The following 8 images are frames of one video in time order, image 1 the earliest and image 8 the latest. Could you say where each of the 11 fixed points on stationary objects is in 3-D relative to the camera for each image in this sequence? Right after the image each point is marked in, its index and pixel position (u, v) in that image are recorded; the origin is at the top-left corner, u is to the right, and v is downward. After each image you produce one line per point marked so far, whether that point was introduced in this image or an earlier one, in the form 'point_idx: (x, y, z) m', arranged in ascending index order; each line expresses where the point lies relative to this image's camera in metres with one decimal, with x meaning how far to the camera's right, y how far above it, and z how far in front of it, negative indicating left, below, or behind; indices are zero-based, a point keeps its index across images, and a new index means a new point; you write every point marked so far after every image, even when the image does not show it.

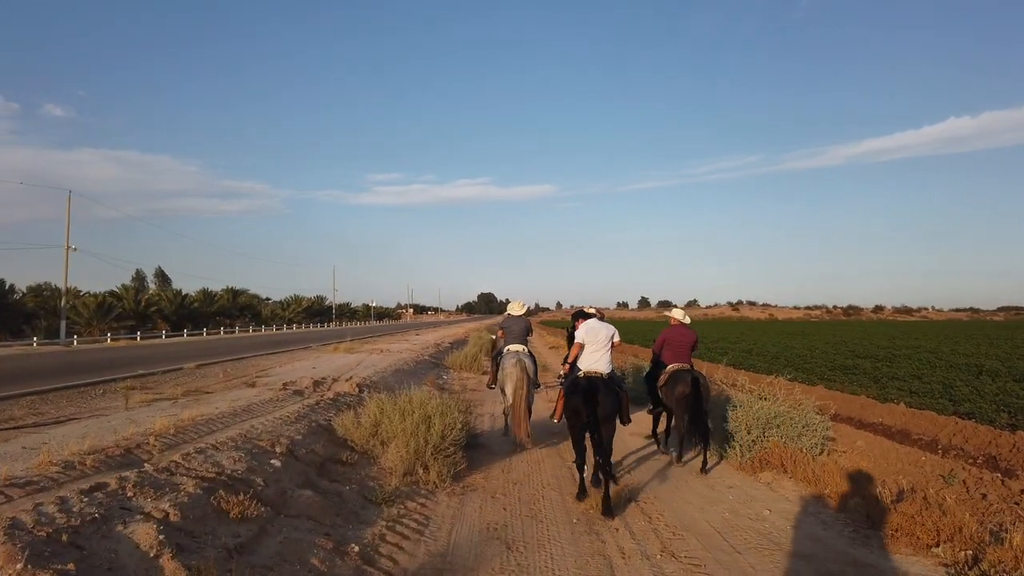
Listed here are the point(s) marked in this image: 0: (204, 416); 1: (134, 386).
0: (-4.3, -1.8, +9.7) m
1: (-7.0, -1.8, +12.8) m
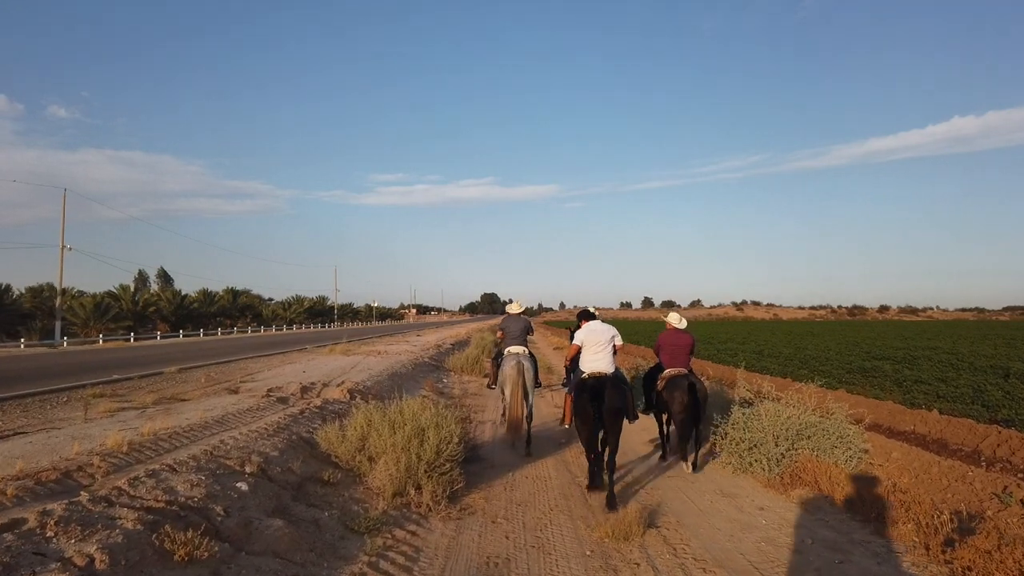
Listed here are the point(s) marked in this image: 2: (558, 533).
0: (-4.3, -1.8, +8.7) m
1: (-6.9, -1.8, +11.7) m
2: (+0.5, -2.7, +7.6) m
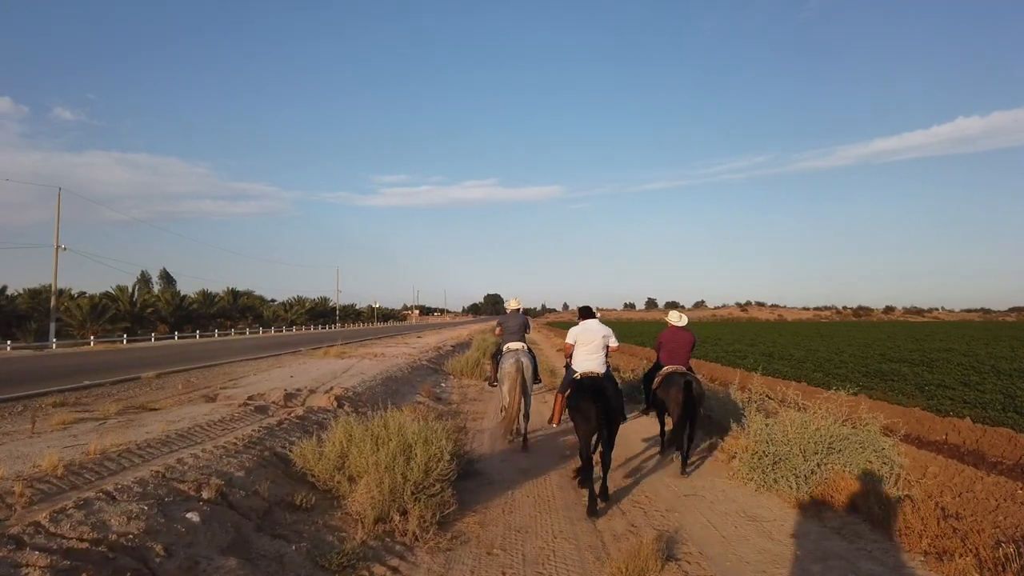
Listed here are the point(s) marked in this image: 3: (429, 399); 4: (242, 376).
0: (-4.3, -1.7, +7.7) m
1: (-6.9, -1.8, +10.8) m
2: (+0.5, -2.6, +6.6) m
3: (-2.0, -2.6, +16.6) m
4: (-6.1, -2.0, +15.5) m
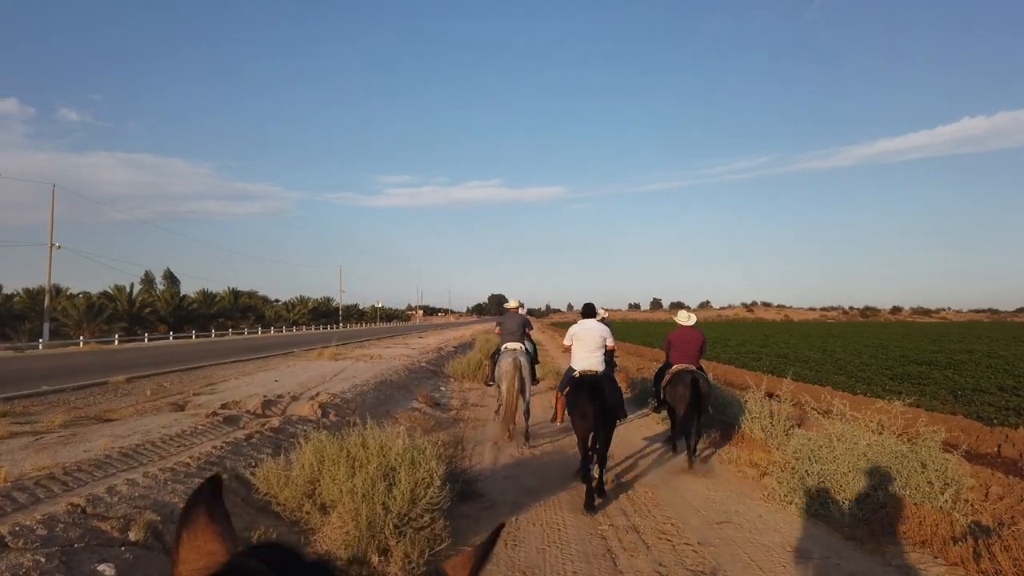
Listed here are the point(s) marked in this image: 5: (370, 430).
0: (-4.3, -1.7, +6.4) m
1: (-6.9, -1.7, +9.5) m
2: (+0.5, -2.6, +5.2) m
3: (-1.9, -2.6, +15.3) m
4: (-6.0, -1.9, +14.3) m
5: (-1.5, -1.5, +7.5) m
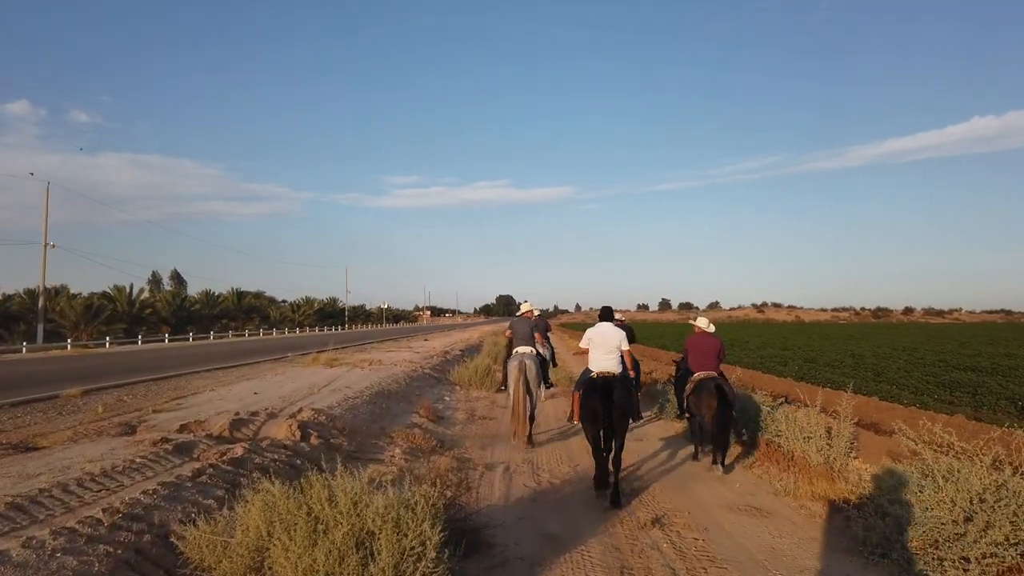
0: (-4.1, -1.6, +4.6) m
1: (-6.7, -1.7, +7.8) m
2: (+0.6, -2.5, +3.4) m
3: (-1.7, -2.5, +13.5) m
4: (-5.7, -1.9, +12.5) m
5: (-1.4, -1.5, +5.7) m
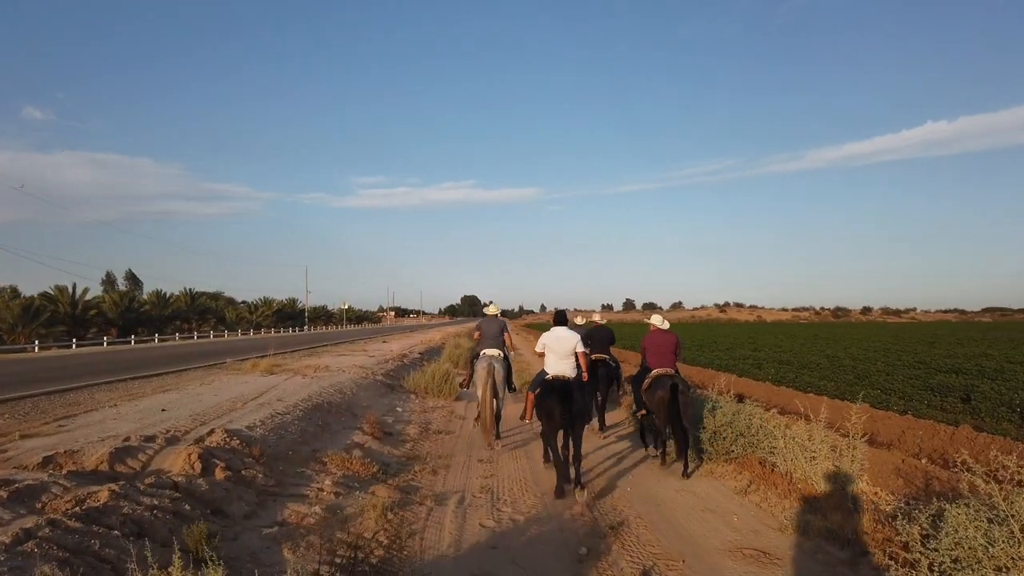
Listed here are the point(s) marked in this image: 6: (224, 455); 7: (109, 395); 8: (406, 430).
0: (-4.4, -1.6, +2.7) m
1: (-7.1, -1.6, +5.7) m
2: (+0.4, -2.5, +1.7) m
3: (-2.4, -2.5, +11.7) m
4: (-6.4, -1.8, +10.5) m
5: (-1.7, -1.5, +3.9) m
6: (-3.4, -1.9, +8.1) m
7: (-7.1, -1.9, +12.4) m
8: (-2.0, -2.7, +13.2) m
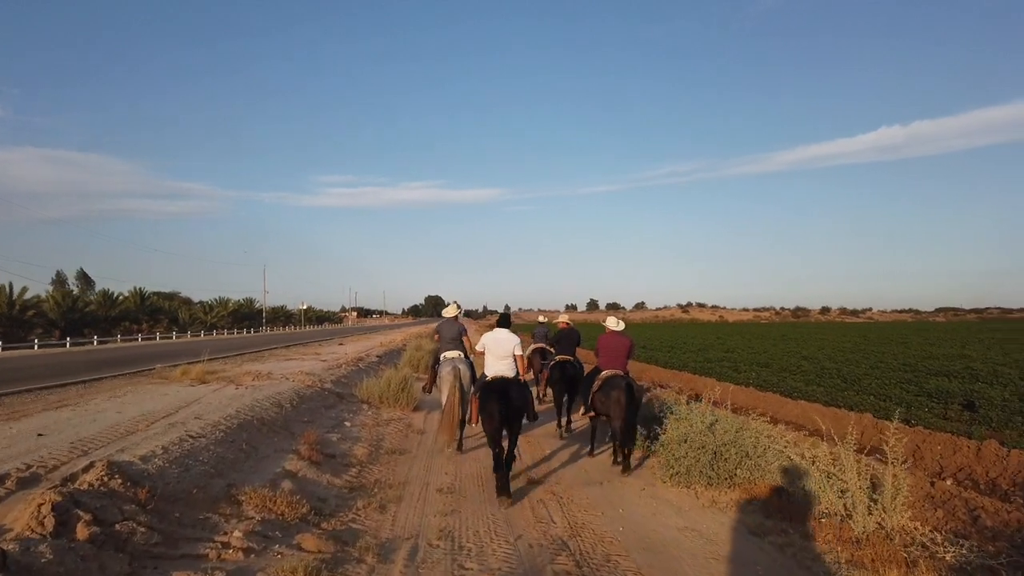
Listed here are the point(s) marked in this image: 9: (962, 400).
0: (-4.4, -1.5, +0.6) m
1: (-7.3, -1.5, +3.5) m
2: (+0.4, -2.4, -0.1) m
3: (-2.9, -2.4, +9.7) m
4: (-6.8, -1.8, +8.3) m
5: (-1.8, -1.4, +2.0) m
6: (-3.7, -1.9, +6.1) m
7: (-7.7, -1.8, +10.2) m
8: (-2.6, -2.6, +11.3) m
9: (+10.6, -2.6, +15.9) m
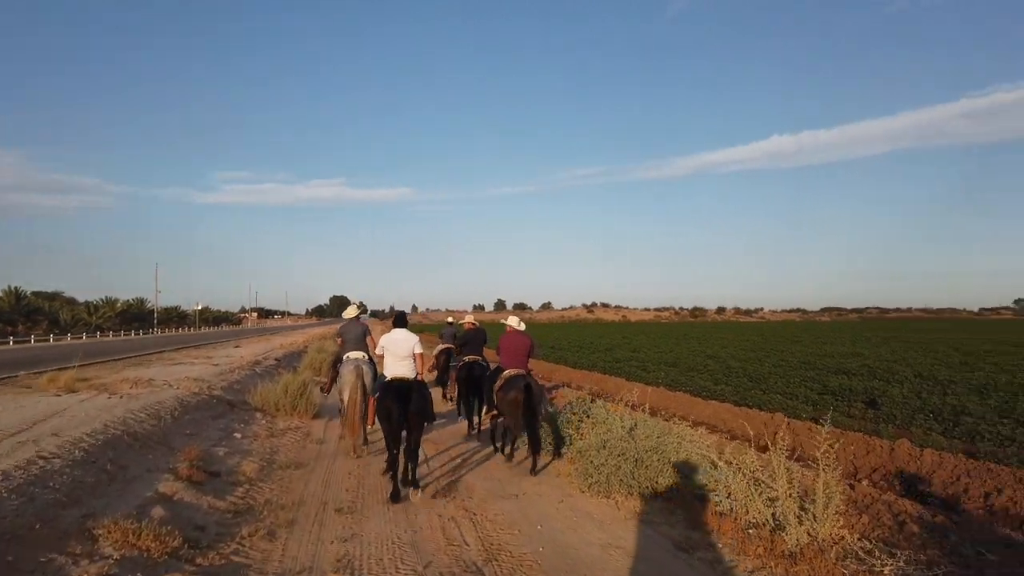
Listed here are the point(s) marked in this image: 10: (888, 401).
0: (-4.4, -1.4, -0.7) m
1: (-7.6, -1.5, +1.8) m
2: (+0.5, -2.4, -0.8) m
3: (-4.0, -2.4, +8.5) m
4: (-7.7, -1.7, +6.6) m
5: (-1.9, -1.3, +1.0) m
6: (-4.3, -1.8, +4.9) m
7: (-8.8, -1.8, +8.4) m
8: (-3.9, -2.6, +10.1) m
9: (+8.5, -2.7, +16.4) m
10: (+8.9, -2.6, +16.0) m
